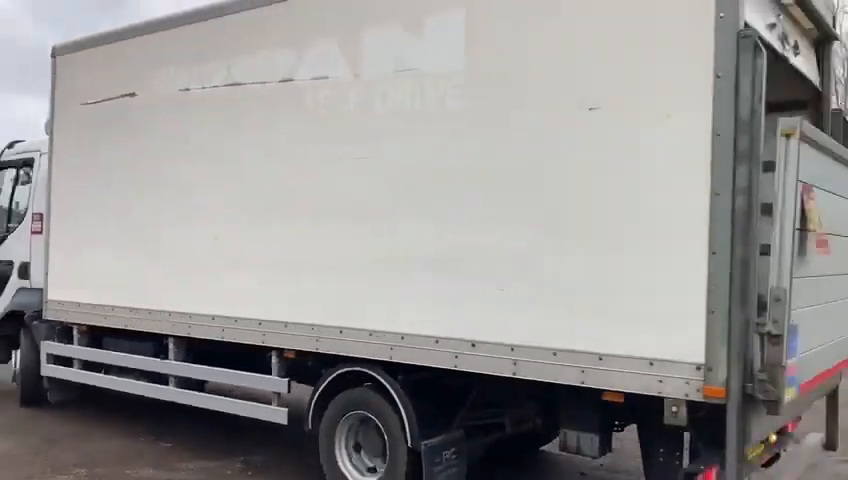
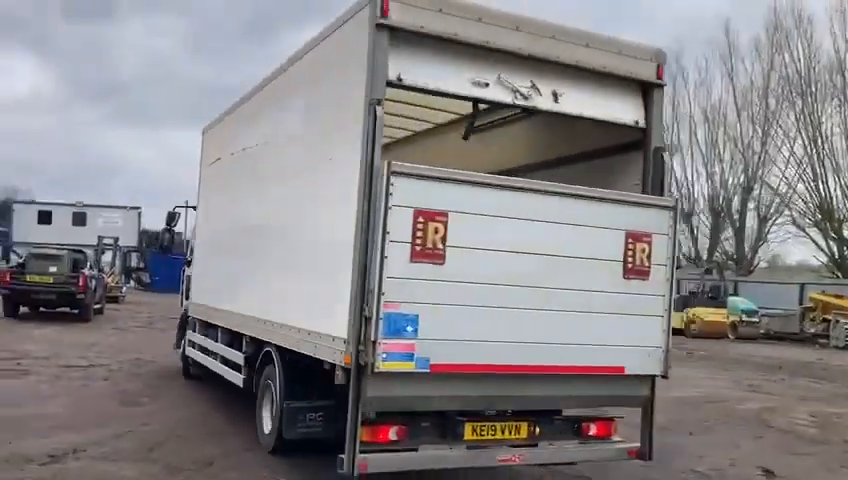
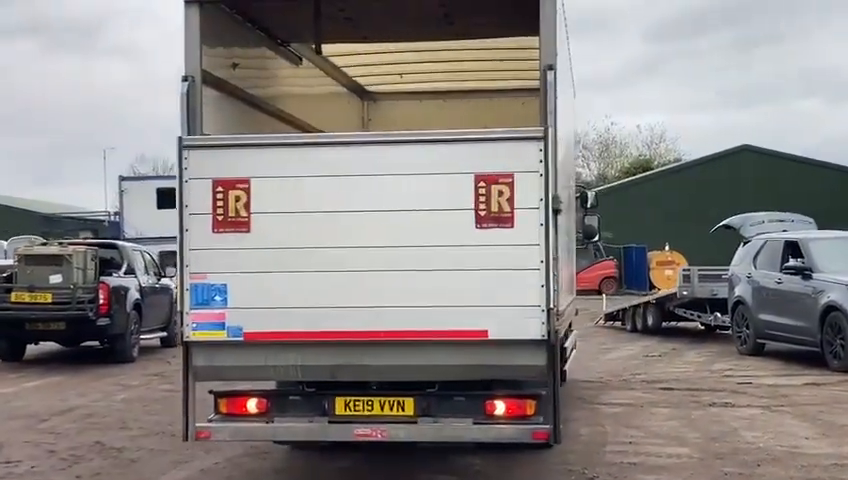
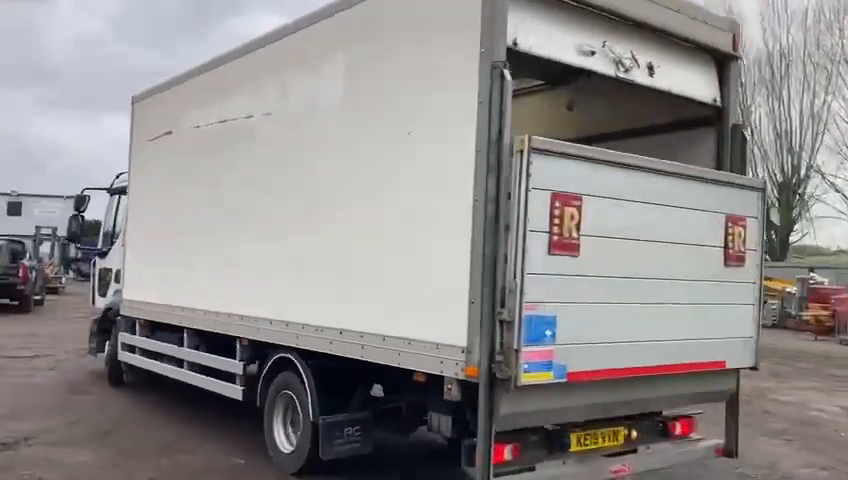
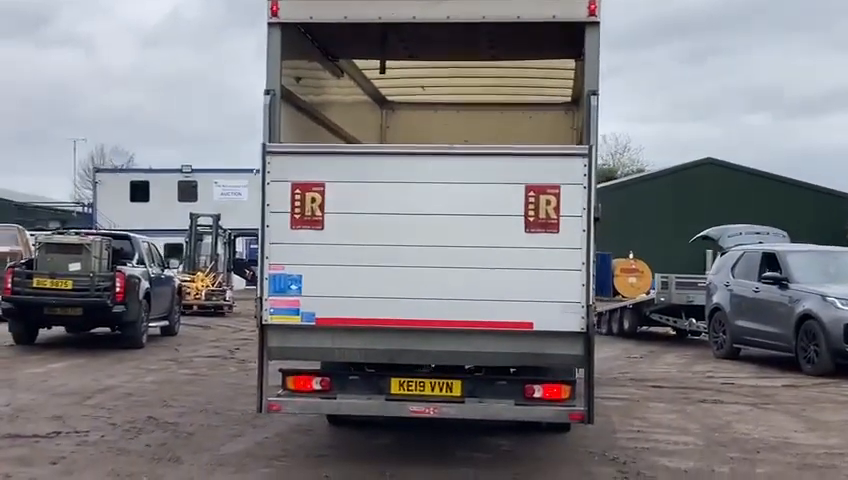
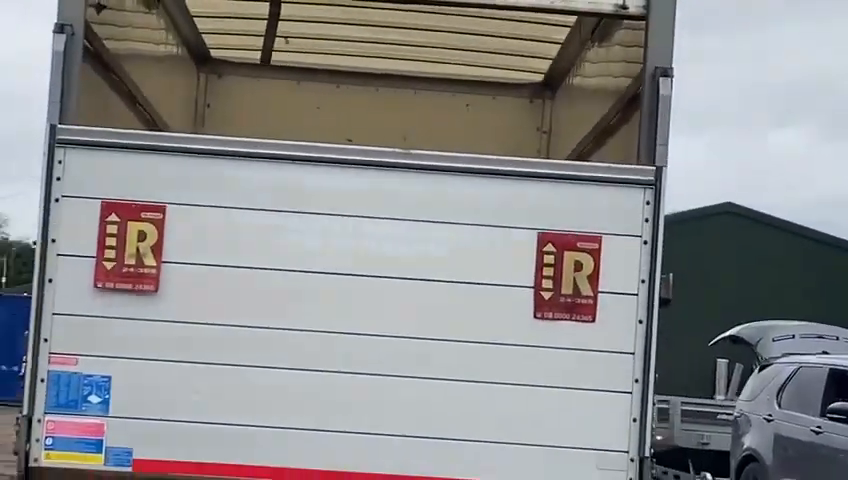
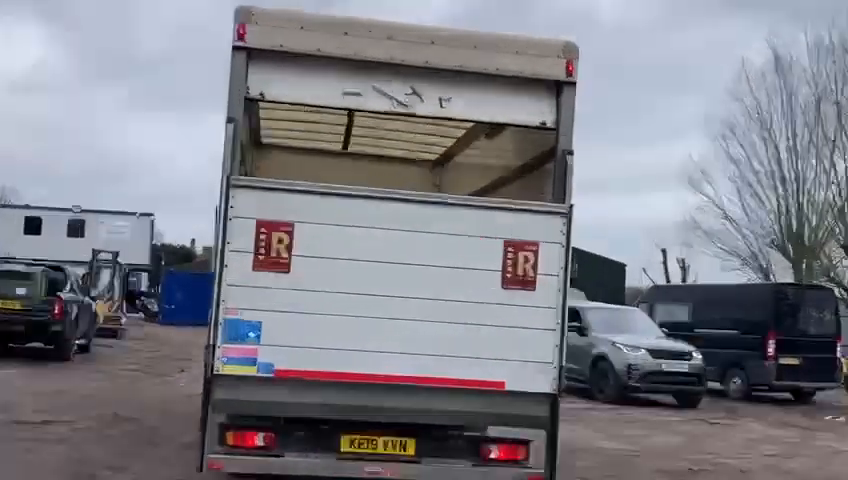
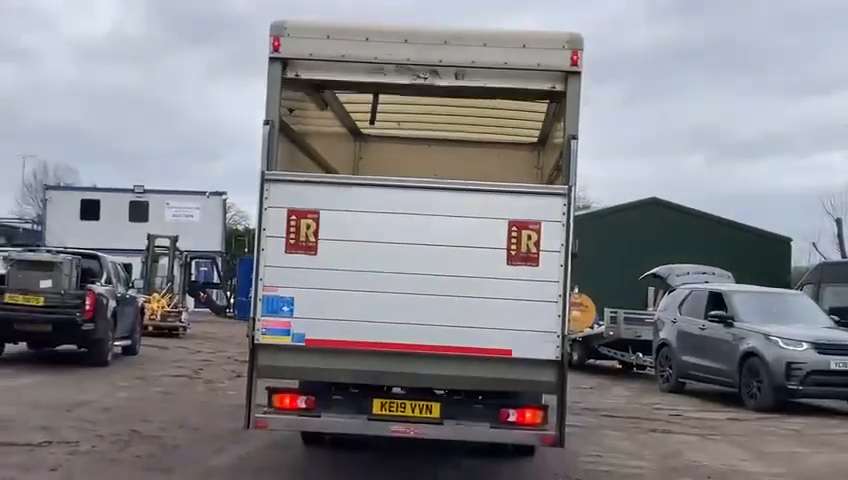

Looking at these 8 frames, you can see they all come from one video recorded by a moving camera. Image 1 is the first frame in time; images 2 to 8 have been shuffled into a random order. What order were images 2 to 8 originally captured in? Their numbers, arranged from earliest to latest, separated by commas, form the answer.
4, 2, 7, 6, 8, 5, 3
